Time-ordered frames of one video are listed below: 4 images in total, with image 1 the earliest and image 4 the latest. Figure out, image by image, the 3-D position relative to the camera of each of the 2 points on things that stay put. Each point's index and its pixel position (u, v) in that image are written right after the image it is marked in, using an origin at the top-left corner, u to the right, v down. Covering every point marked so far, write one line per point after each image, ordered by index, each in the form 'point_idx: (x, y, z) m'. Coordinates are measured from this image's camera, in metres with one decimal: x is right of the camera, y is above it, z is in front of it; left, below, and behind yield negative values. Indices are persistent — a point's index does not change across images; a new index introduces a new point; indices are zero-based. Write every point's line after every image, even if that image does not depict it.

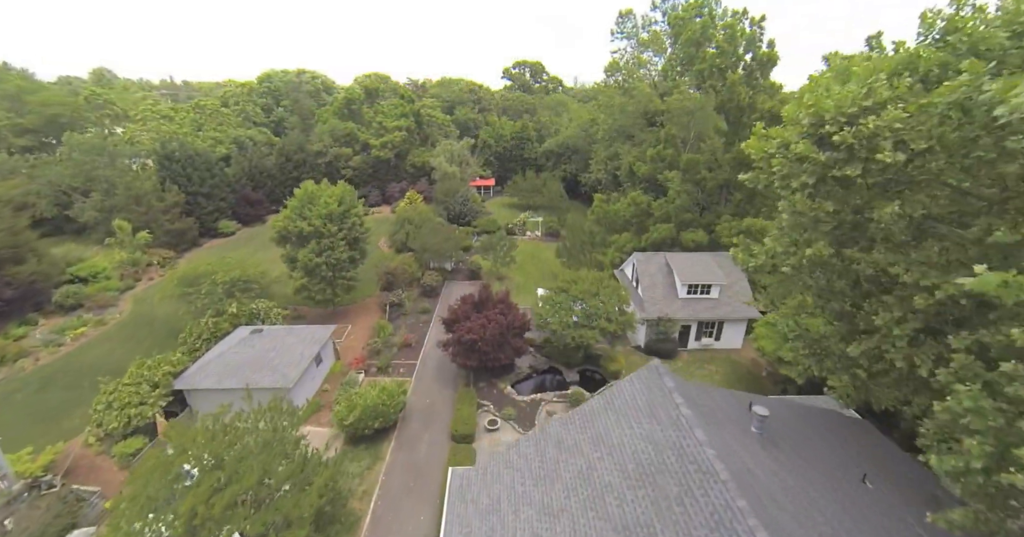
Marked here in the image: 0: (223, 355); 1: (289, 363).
0: (-12.7, -3.8, +19.1) m
1: (-9.8, -4.1, +19.3) m
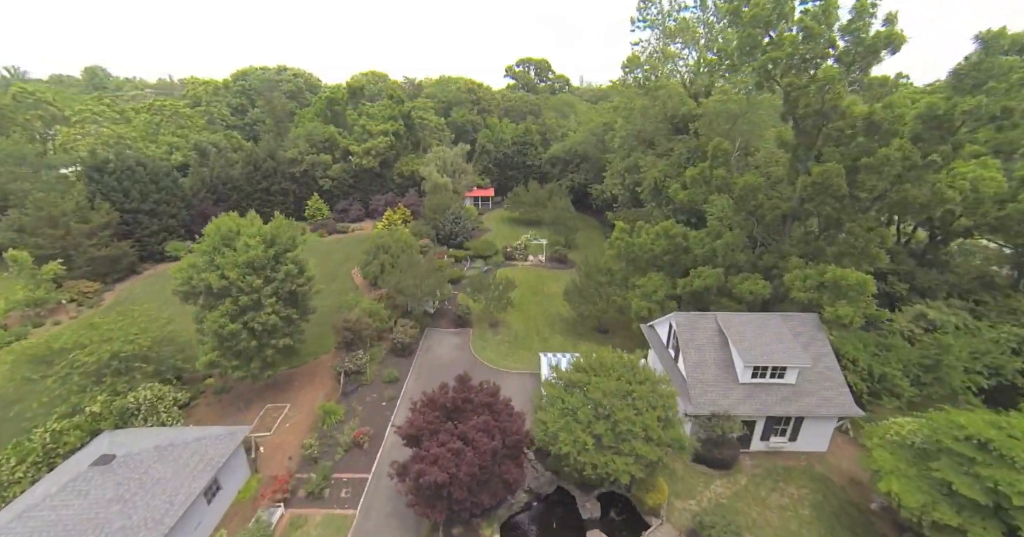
0: (-13.1, -6.6, +12.0) m
1: (-10.2, -6.9, +12.1) m
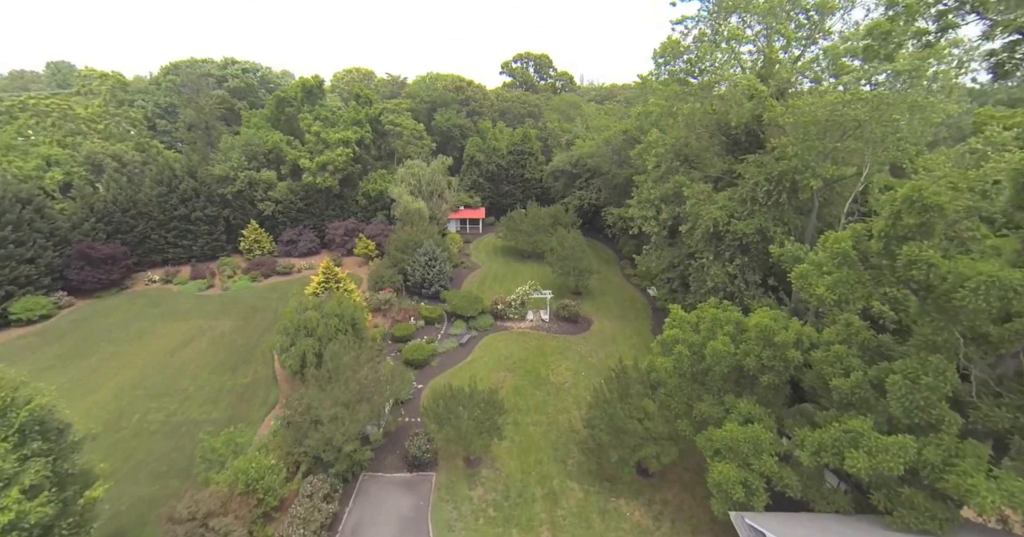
0: (-13.5, -11.0, +0.5) m
1: (-10.6, -11.3, +0.6) m
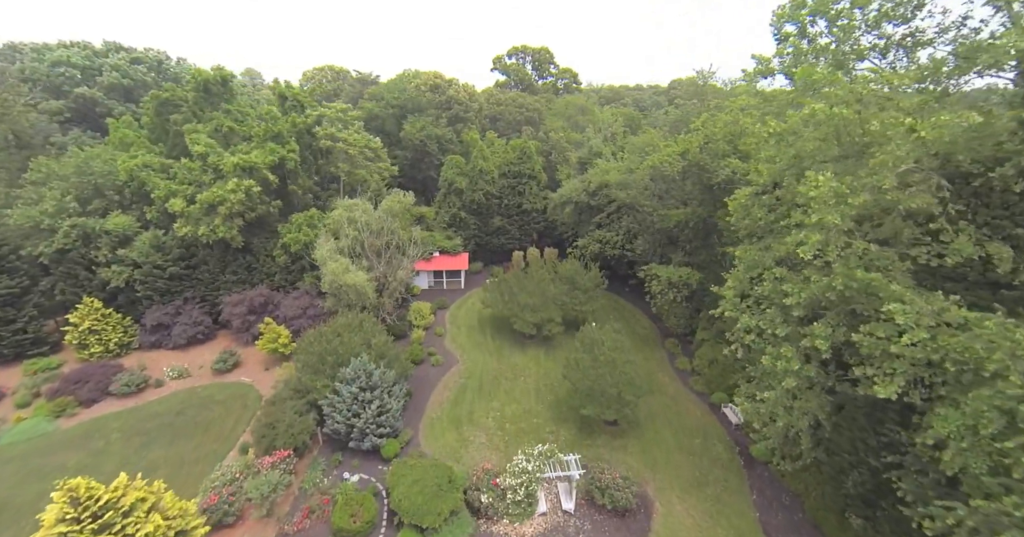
0: (-13.1, -16.7, -14.8) m
1: (-10.2, -17.0, -14.6) m
